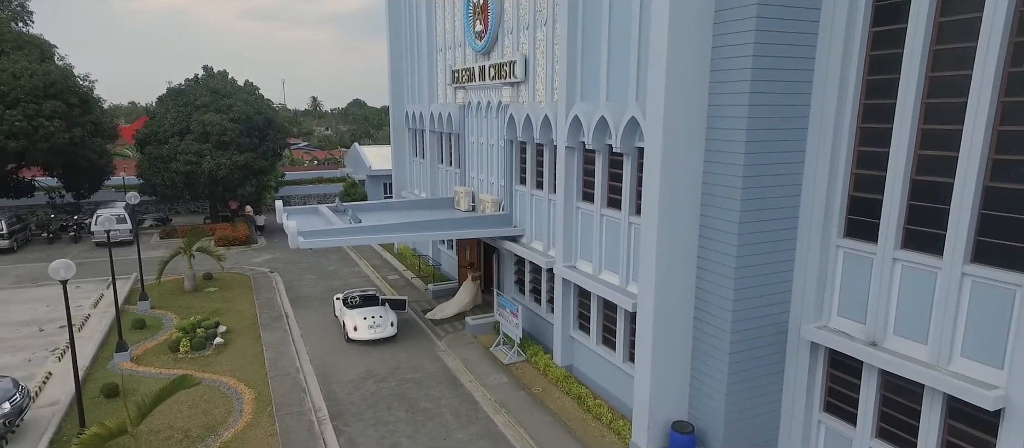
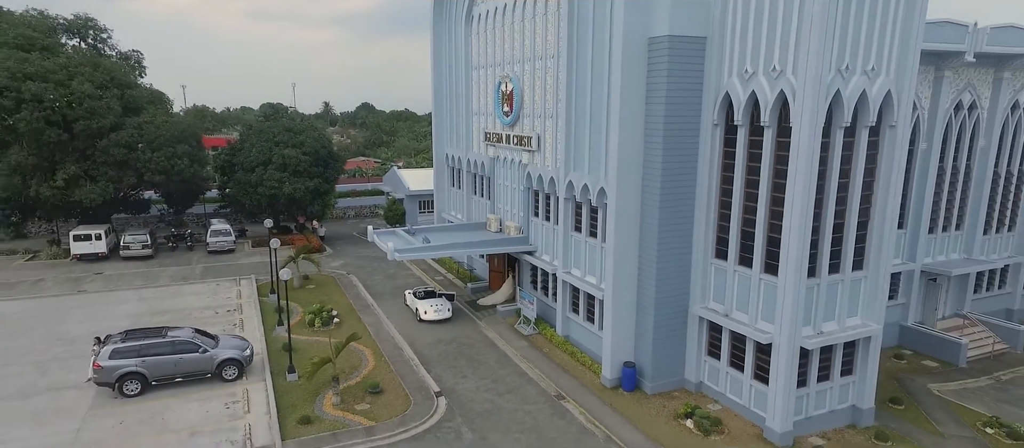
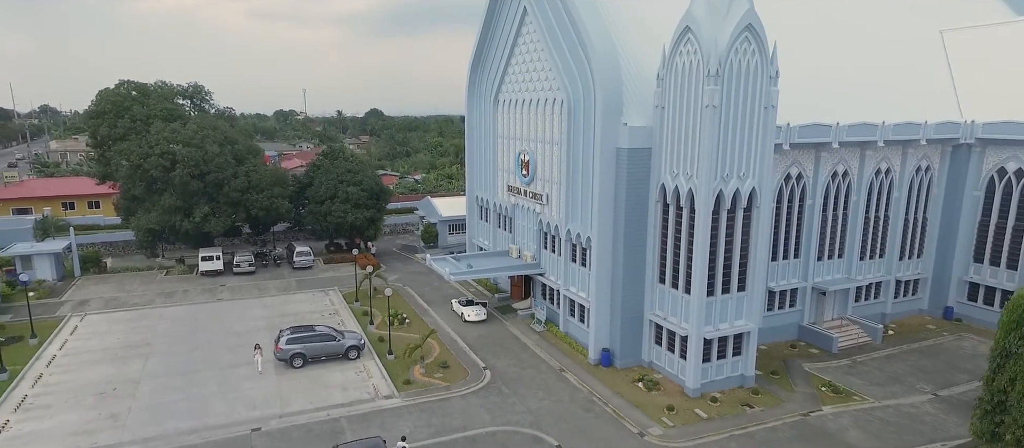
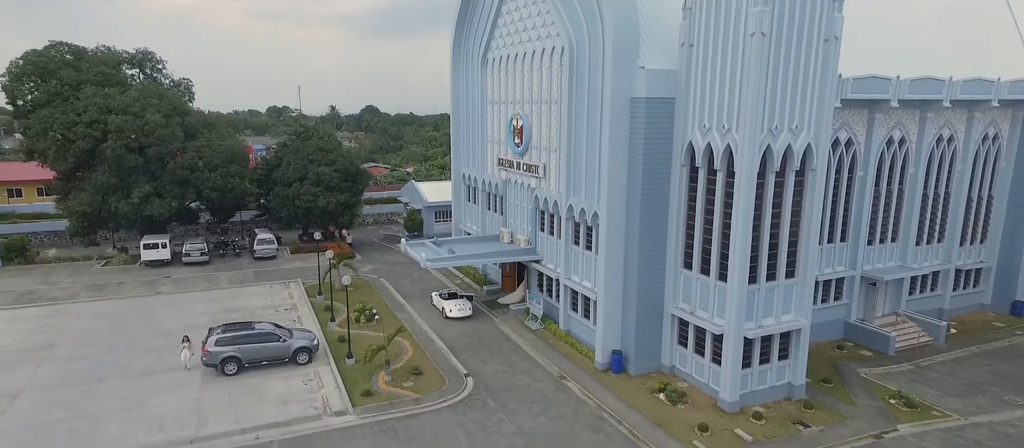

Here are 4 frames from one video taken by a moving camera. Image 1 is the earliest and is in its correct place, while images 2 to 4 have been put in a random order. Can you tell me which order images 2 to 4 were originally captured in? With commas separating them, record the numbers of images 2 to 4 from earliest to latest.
2, 4, 3
